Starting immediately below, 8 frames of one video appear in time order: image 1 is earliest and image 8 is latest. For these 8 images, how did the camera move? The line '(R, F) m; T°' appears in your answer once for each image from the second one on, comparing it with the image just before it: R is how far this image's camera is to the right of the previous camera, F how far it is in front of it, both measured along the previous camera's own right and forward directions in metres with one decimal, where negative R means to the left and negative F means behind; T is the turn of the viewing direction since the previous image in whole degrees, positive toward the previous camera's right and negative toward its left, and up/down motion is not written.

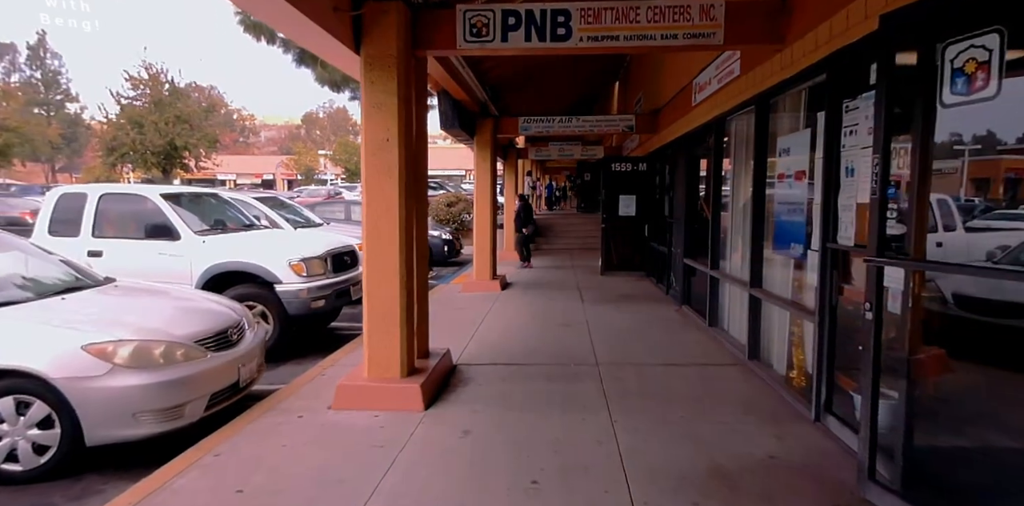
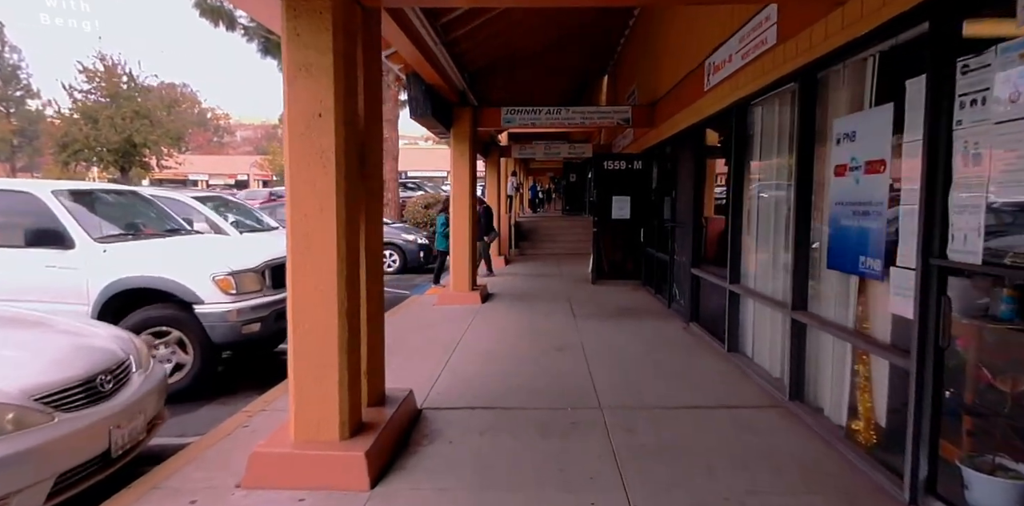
(0.0, +1.0) m; +2°
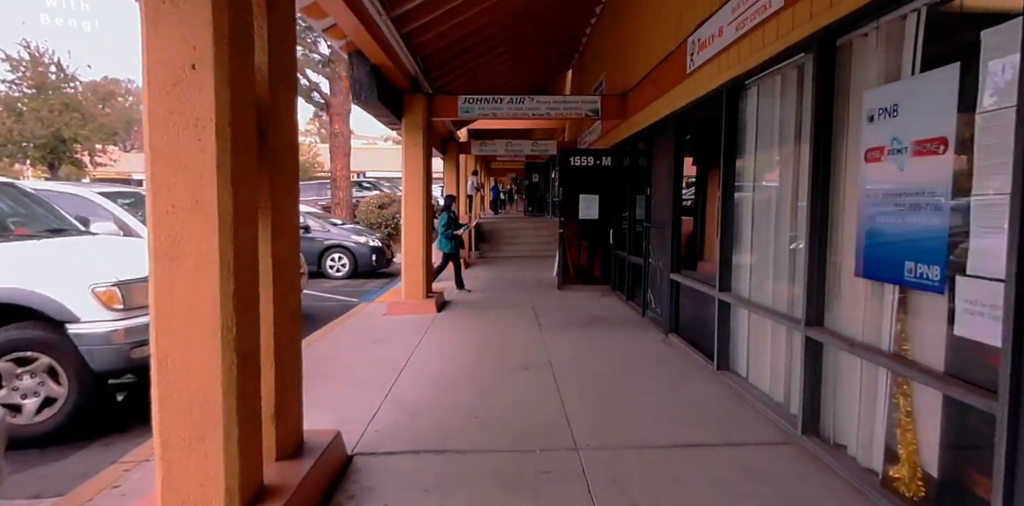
(0.0, +0.7) m; +4°
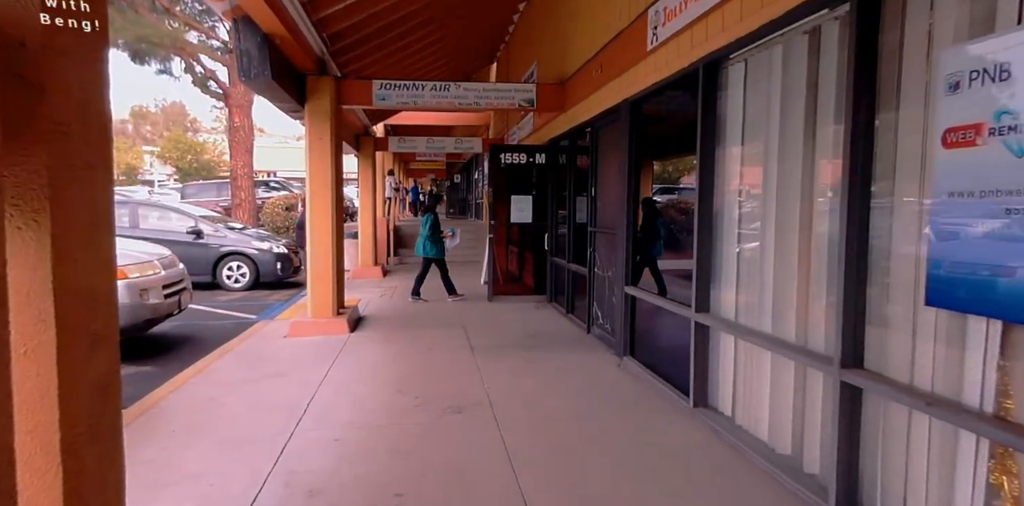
(-0.1, +1.0) m; +9°
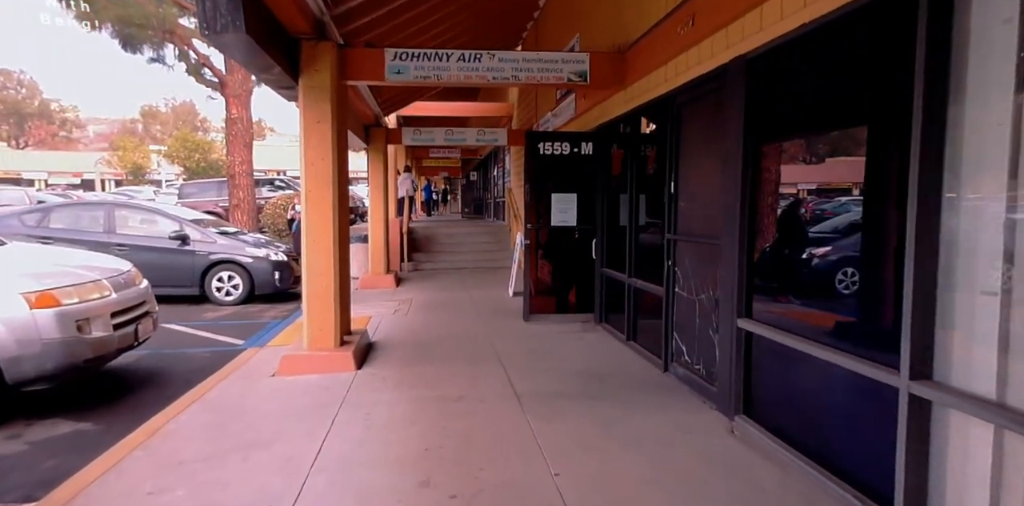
(-0.4, +1.3) m; -1°
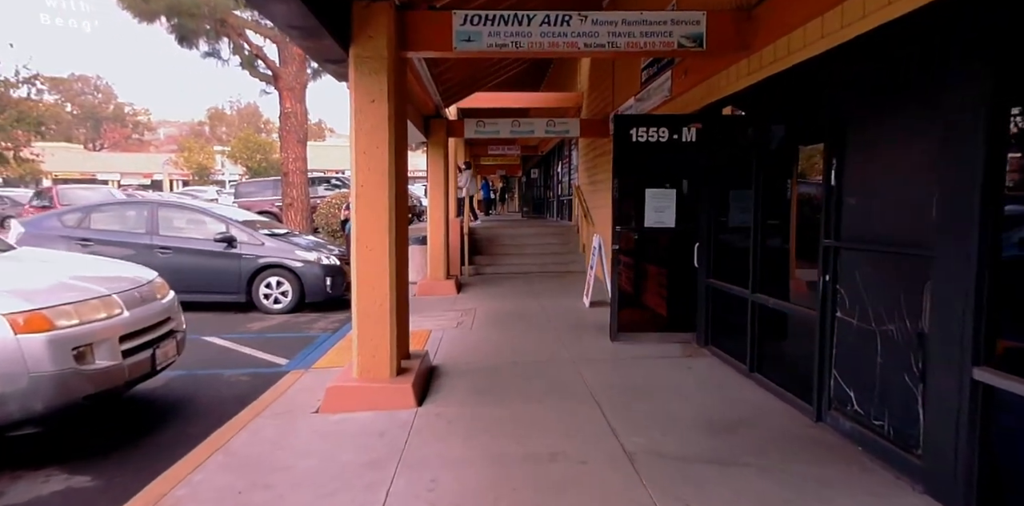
(-0.4, +1.0) m; -5°
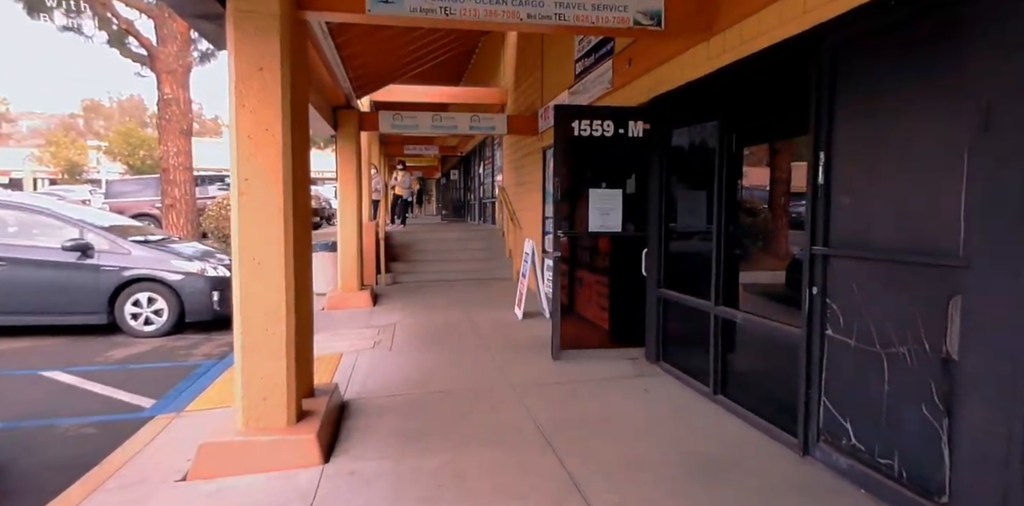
(-0.1, +0.8) m; +9°
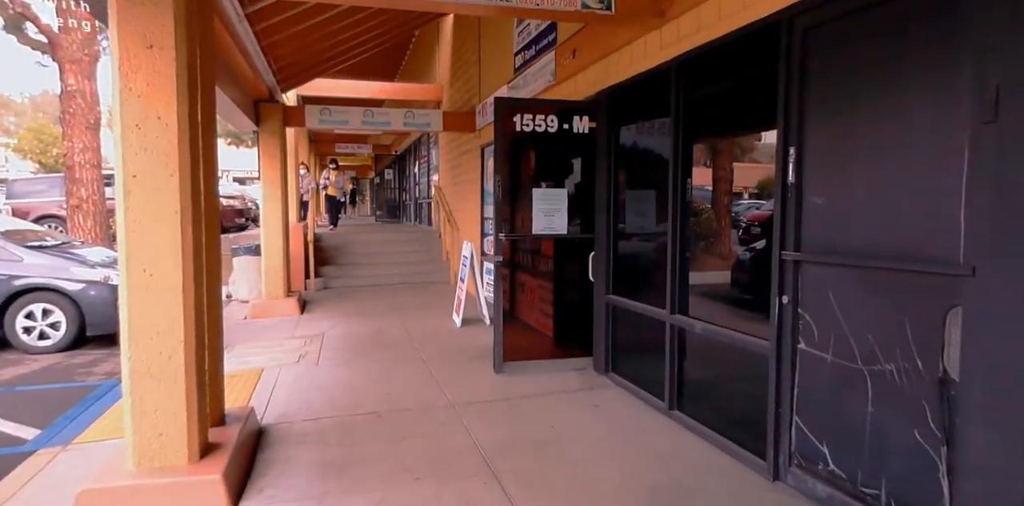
(0.0, +0.5) m; +7°
